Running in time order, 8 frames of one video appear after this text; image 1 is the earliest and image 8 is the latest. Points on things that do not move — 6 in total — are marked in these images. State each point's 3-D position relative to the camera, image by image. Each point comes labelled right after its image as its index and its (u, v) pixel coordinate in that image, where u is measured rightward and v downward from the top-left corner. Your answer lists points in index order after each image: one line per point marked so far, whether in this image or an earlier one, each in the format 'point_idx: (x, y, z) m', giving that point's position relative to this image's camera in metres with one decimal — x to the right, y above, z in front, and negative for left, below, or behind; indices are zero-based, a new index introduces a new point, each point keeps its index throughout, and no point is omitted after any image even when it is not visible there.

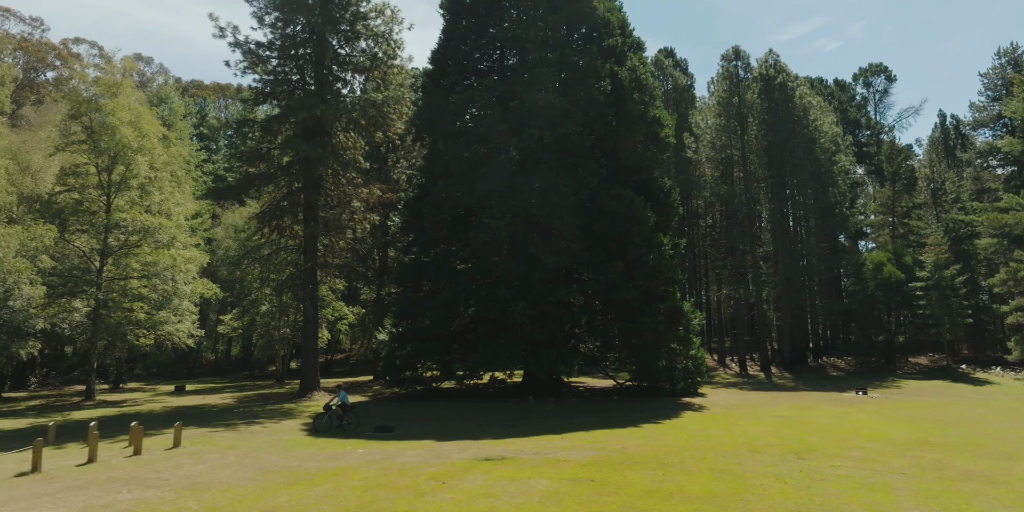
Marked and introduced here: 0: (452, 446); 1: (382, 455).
0: (-1.0, -3.2, +12.5) m
1: (-2.0, -3.1, +11.4) m
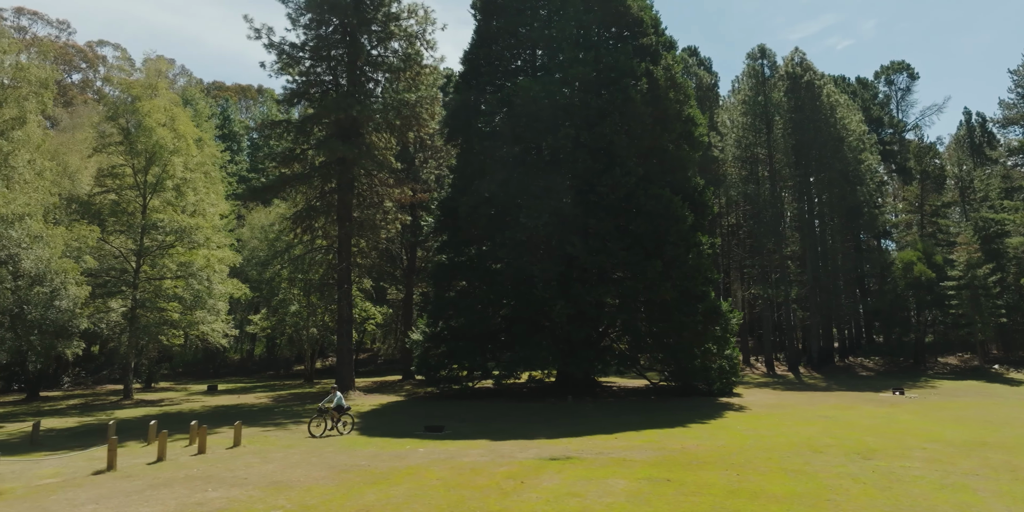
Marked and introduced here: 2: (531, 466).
0: (+0.1, -3.2, +12.5) m
1: (-1.0, -3.1, +11.5) m
2: (+0.3, -2.9, +10.2) m
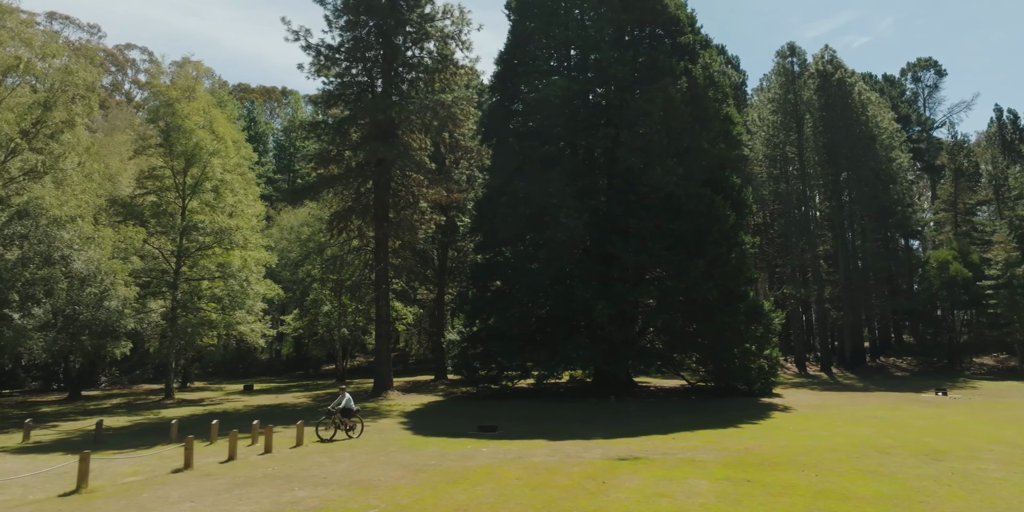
0: (+1.1, -3.2, +12.5) m
1: (0.0, -3.1, +11.5) m
2: (+1.3, -2.9, +10.2) m
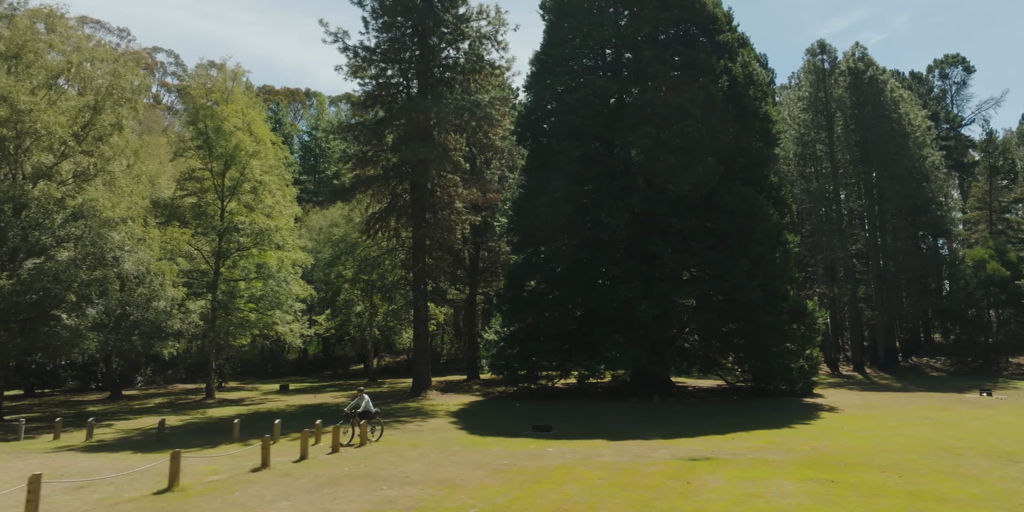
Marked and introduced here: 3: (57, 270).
0: (+2.2, -3.2, +12.5) m
1: (+1.1, -3.1, +11.5) m
2: (+2.3, -2.9, +10.2) m
3: (-11.3, -0.3, +18.3) m
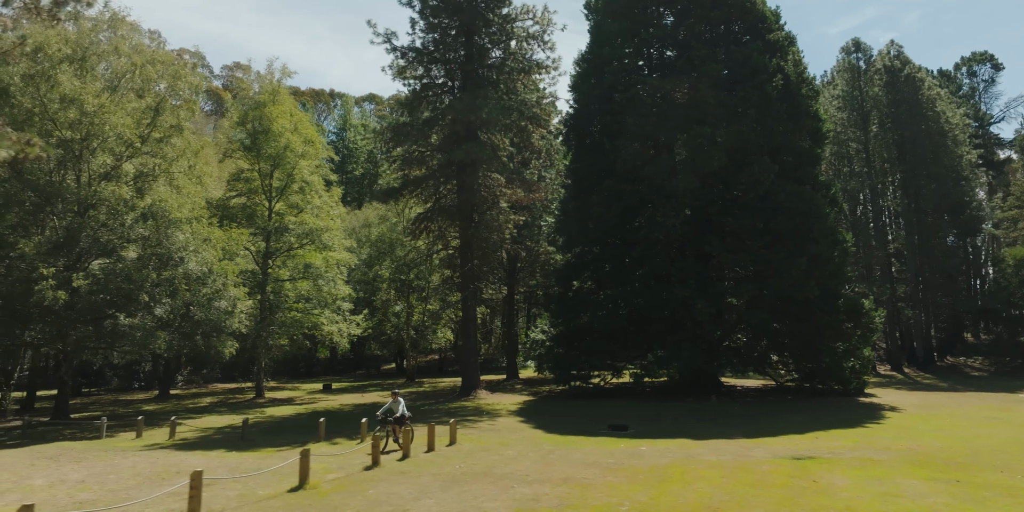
0: (+3.8, -3.2, +12.5) m
1: (+2.7, -3.1, +11.5) m
2: (+3.9, -2.9, +10.2) m
3: (-9.7, -0.4, +18.5) m
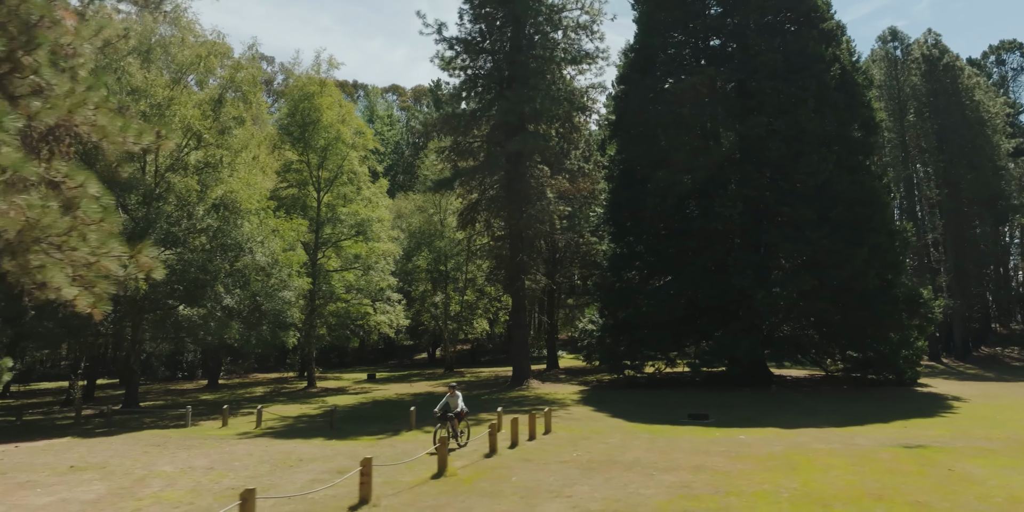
0: (+5.5, -3.0, +12.6) m
1: (+4.4, -2.9, +11.6) m
2: (+5.6, -2.8, +10.2) m
3: (-7.9, -0.1, +18.6) m
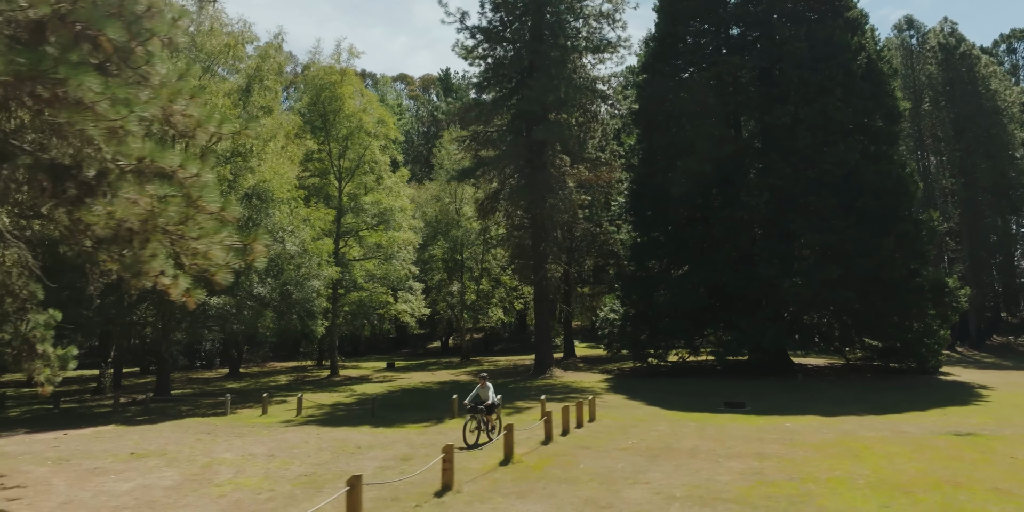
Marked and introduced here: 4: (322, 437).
0: (+6.3, -2.9, +12.7) m
1: (+5.2, -2.8, +11.6) m
2: (+6.4, -2.6, +10.3) m
3: (-7.1, +0.2, +18.7) m
4: (-3.0, -2.9, +11.6) m
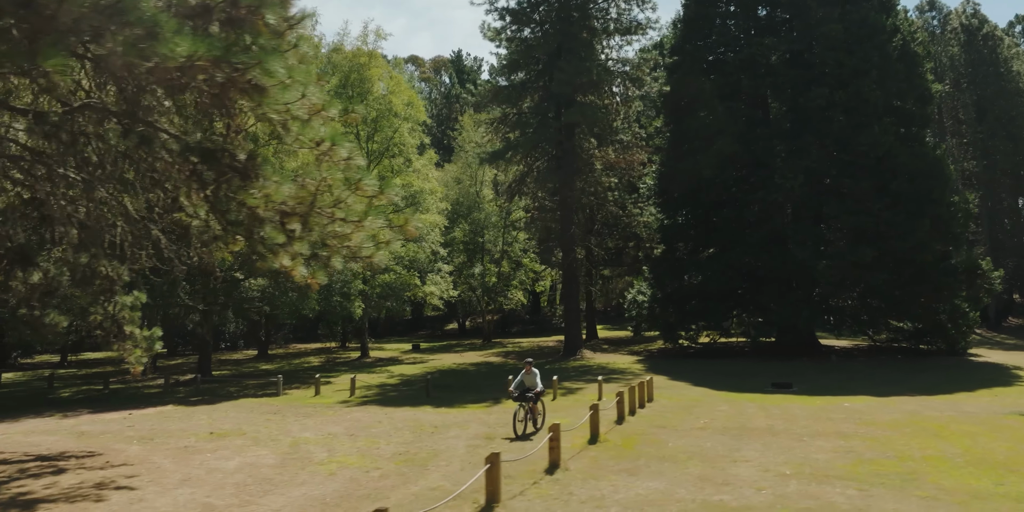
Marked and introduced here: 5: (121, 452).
0: (+7.4, -2.5, +12.8) m
1: (+6.3, -2.5, +11.8) m
2: (+7.5, -2.4, +10.5) m
3: (-6.0, +0.6, +18.8) m
4: (-1.9, -2.6, +11.7) m
5: (-4.9, -2.4, +9.0) m
